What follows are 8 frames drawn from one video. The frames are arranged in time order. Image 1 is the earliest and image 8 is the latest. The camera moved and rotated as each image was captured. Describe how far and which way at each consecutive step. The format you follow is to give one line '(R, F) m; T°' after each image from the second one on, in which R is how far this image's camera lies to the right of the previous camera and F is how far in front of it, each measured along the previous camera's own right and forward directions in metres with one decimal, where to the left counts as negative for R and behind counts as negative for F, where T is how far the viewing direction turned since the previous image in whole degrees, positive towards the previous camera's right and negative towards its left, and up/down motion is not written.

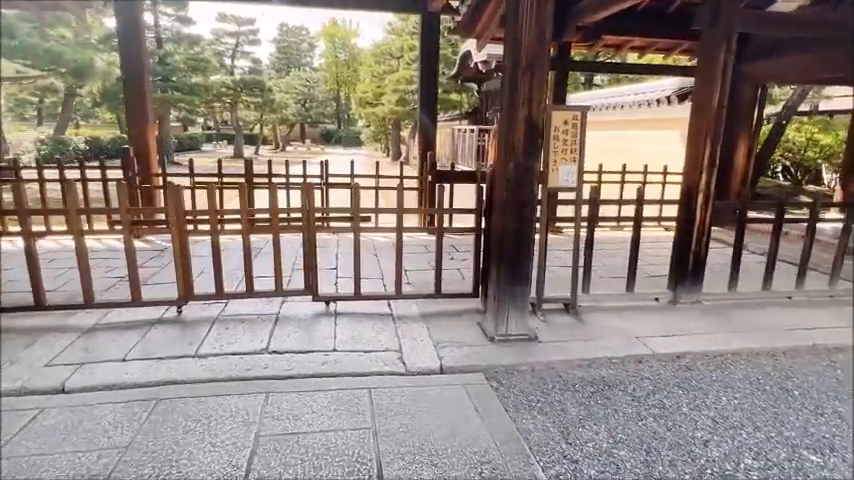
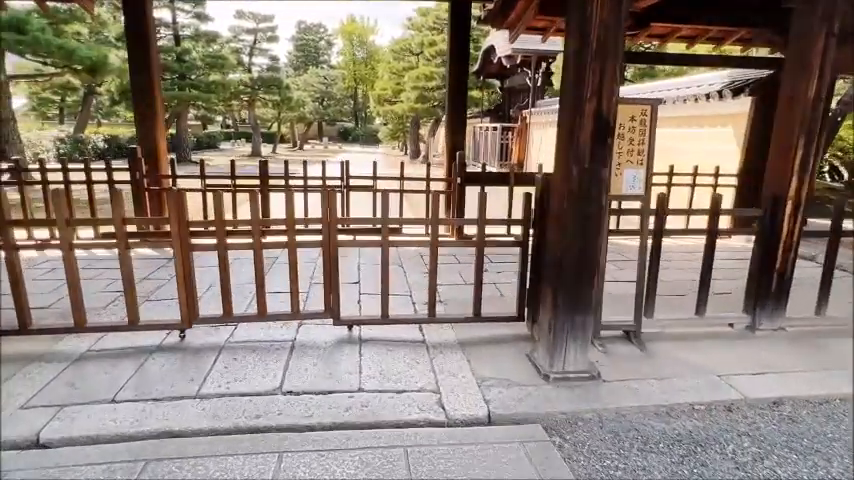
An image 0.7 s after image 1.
(-0.1, +0.4) m; -2°
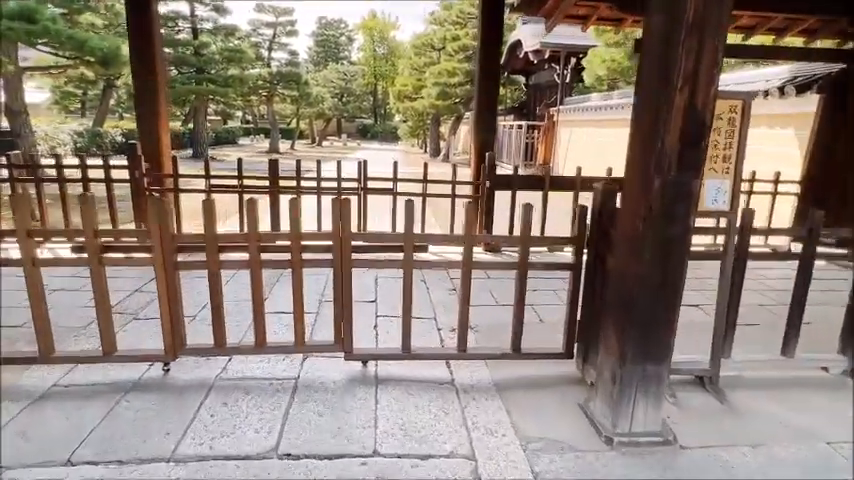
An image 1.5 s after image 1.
(-0.1, +0.5) m; -2°
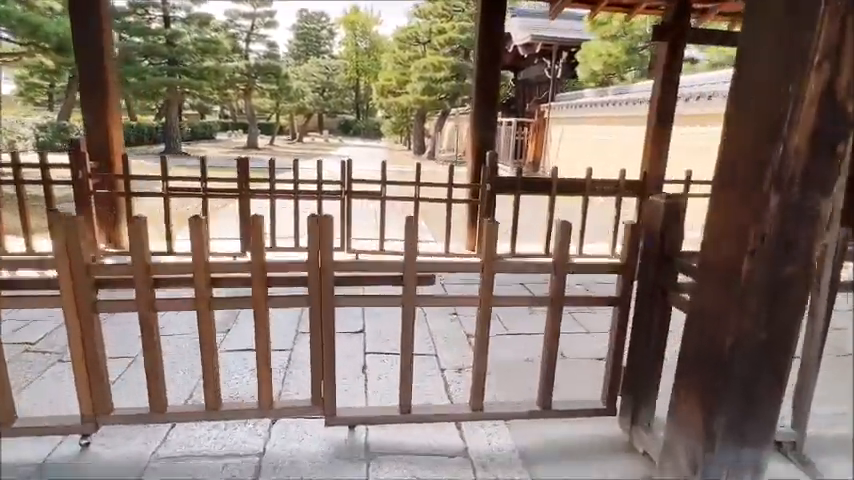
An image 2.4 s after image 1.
(-0.1, +0.5) m; +2°
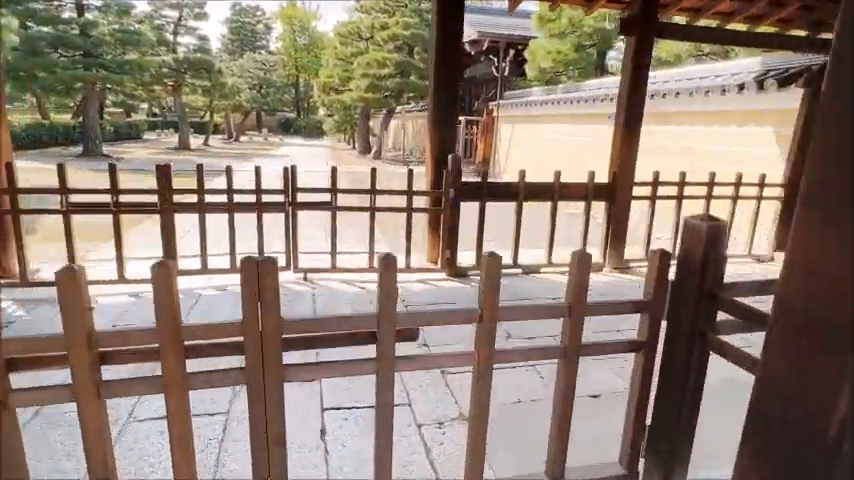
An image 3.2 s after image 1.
(-0.1, +0.4) m; +6°
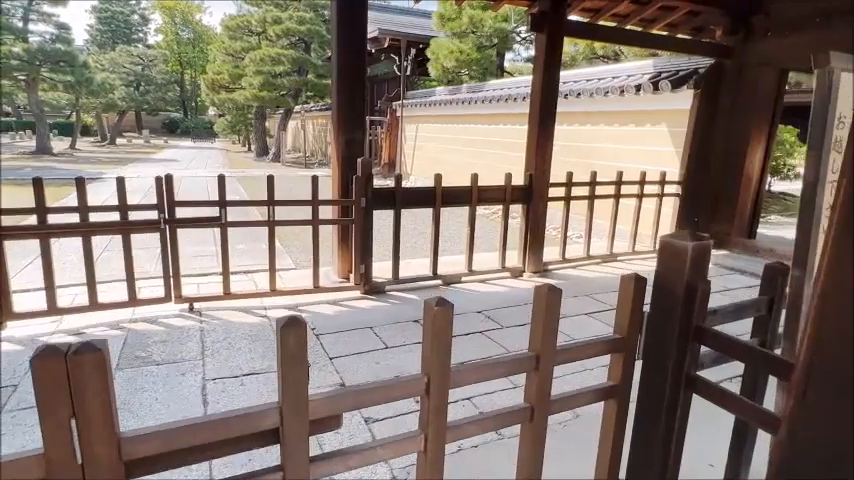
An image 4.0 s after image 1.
(0.0, +0.4) m; +11°
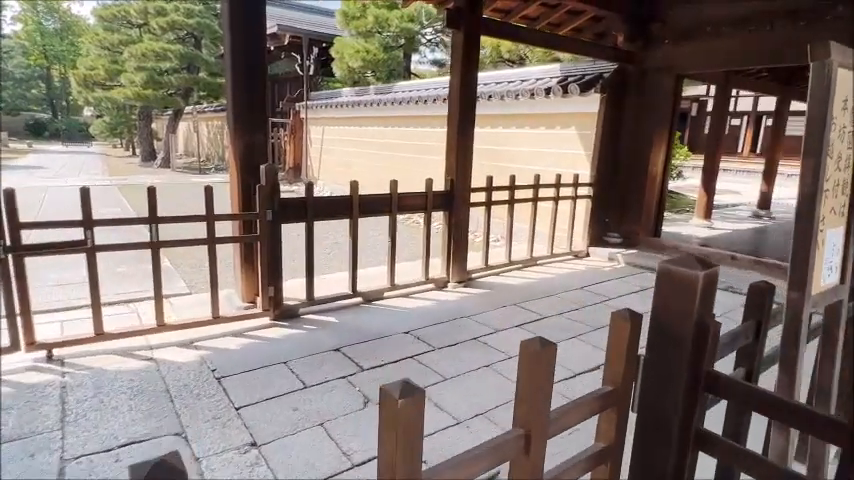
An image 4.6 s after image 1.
(-0.1, +0.3) m; +11°
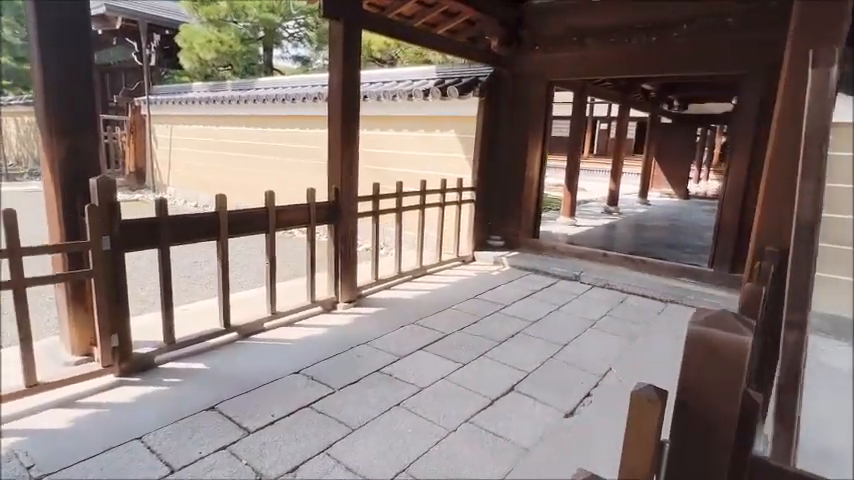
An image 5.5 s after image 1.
(-0.1, +0.3) m; +15°
